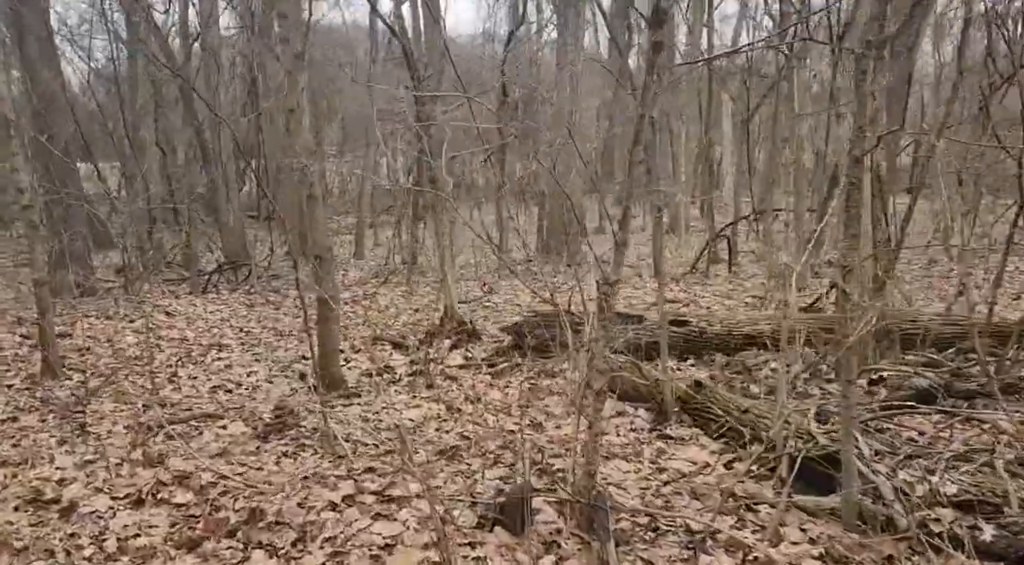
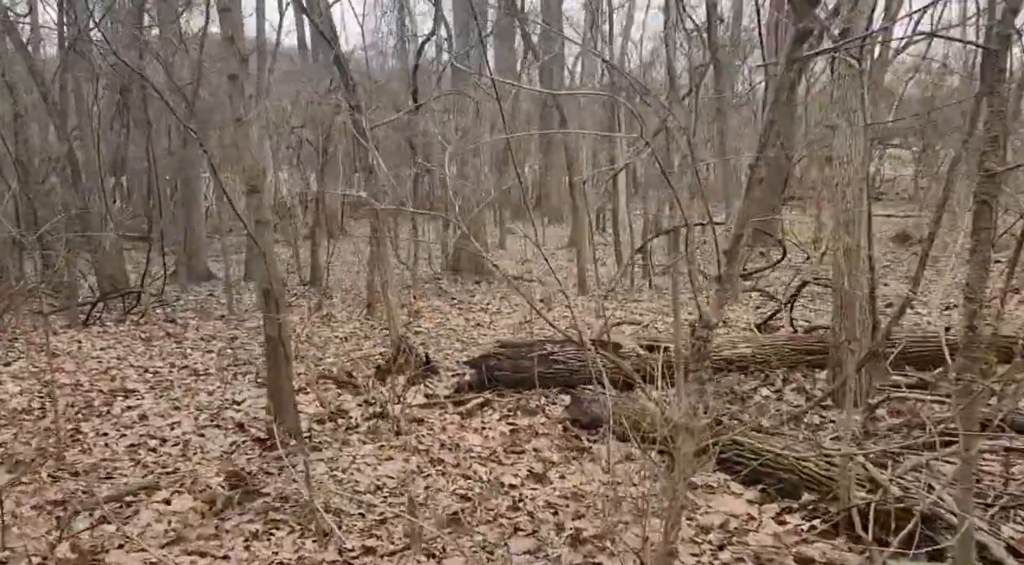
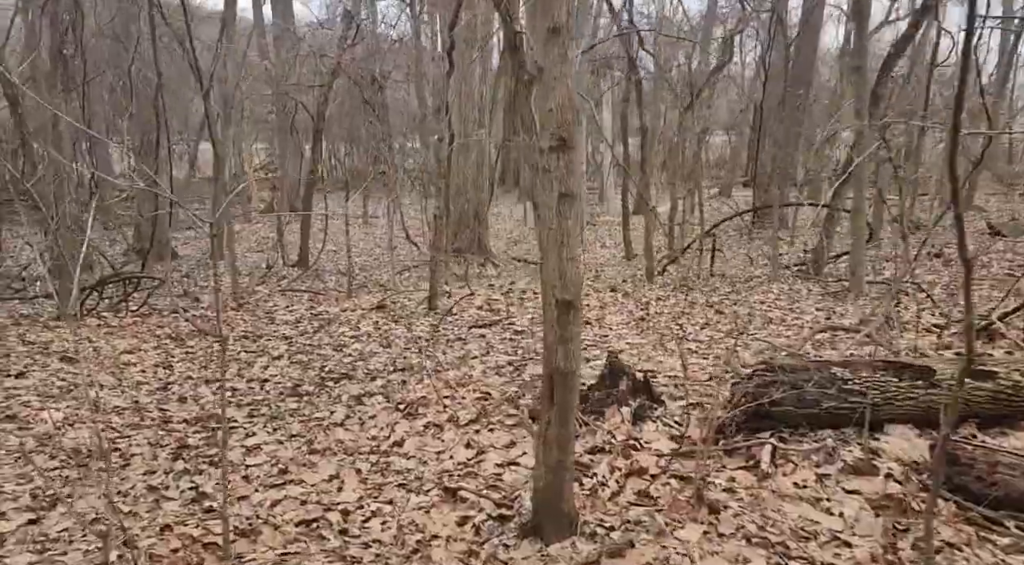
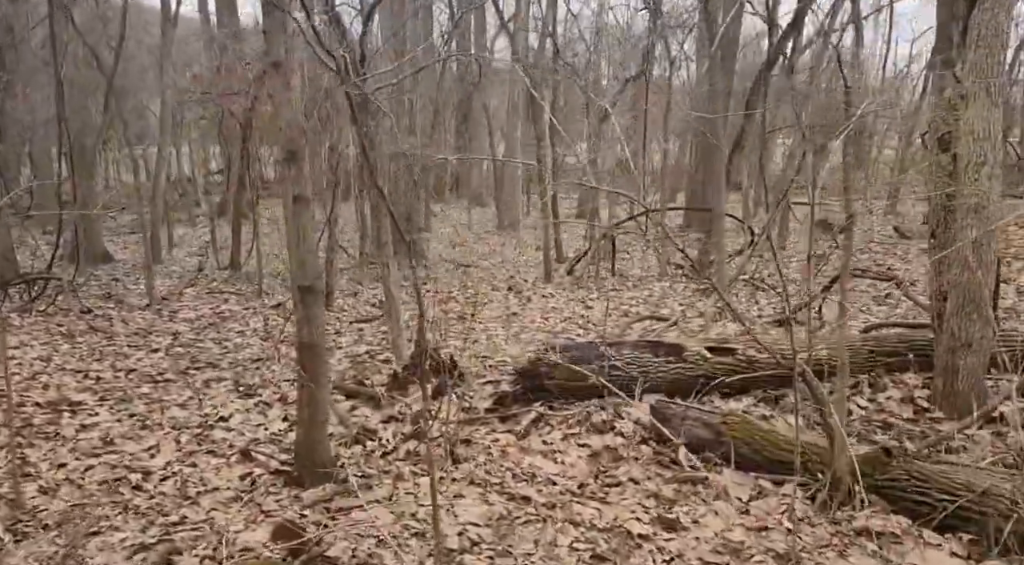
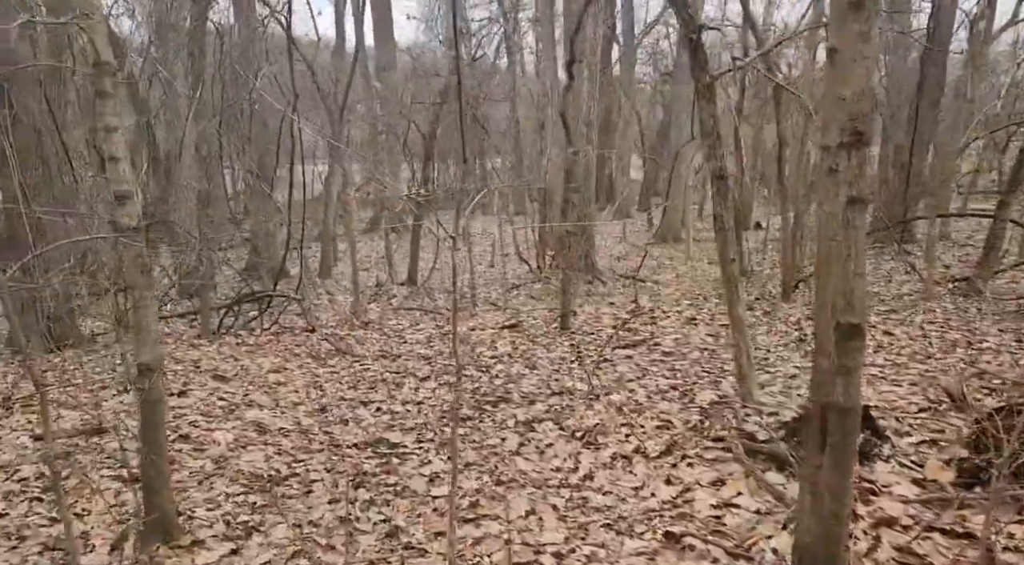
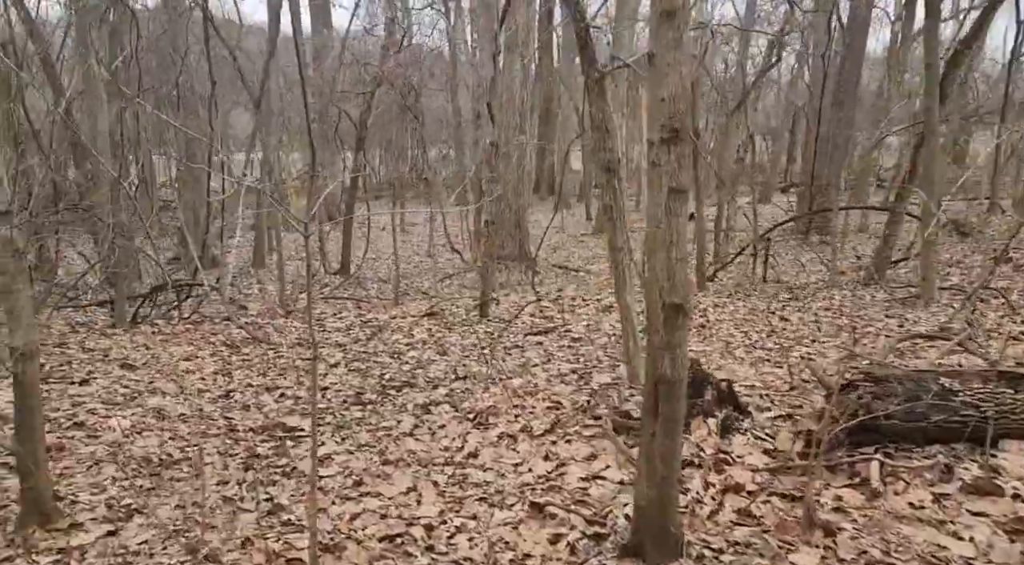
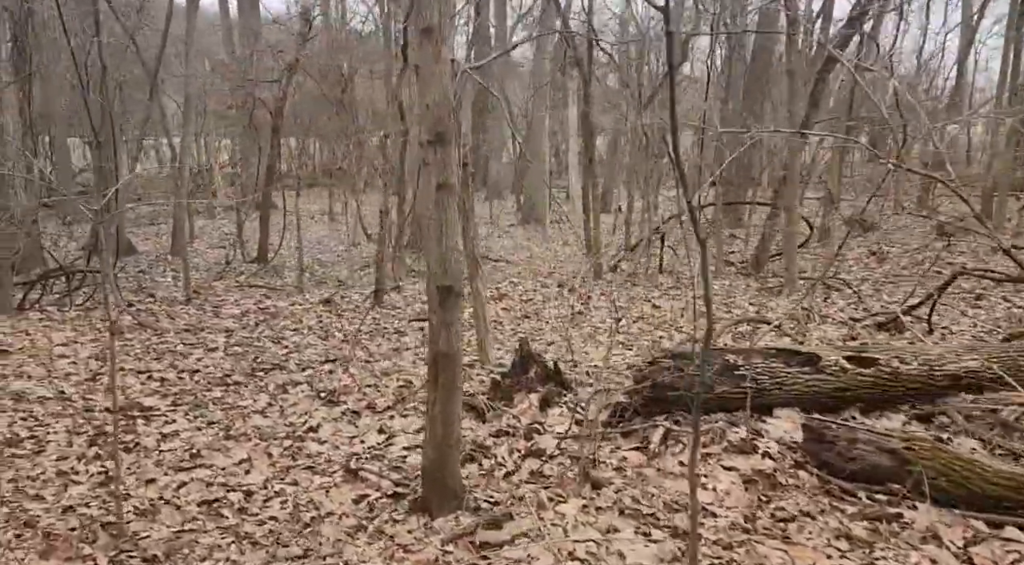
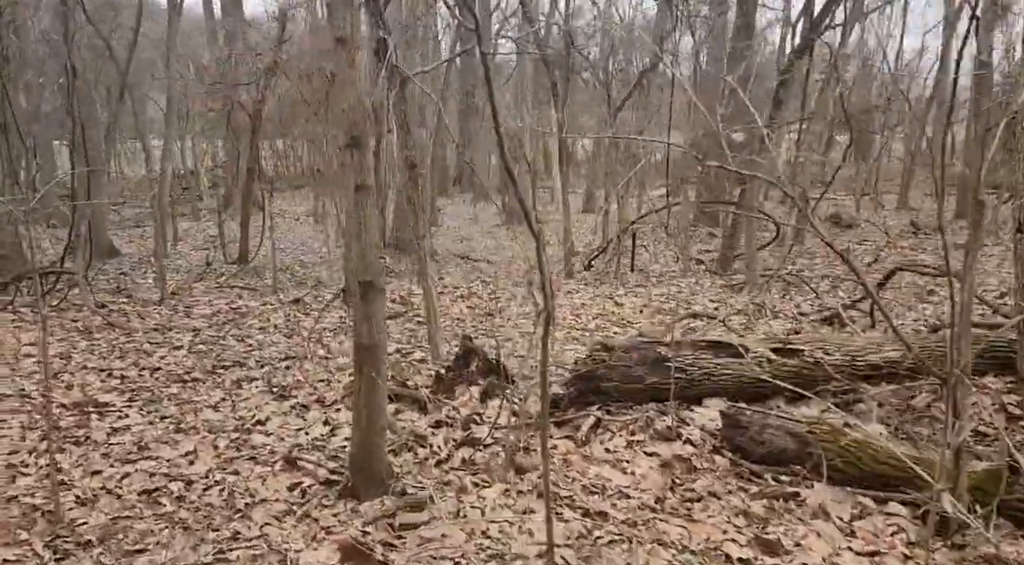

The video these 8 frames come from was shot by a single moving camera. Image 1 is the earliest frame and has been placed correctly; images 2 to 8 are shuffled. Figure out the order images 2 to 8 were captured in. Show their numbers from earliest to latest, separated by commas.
2, 4, 8, 7, 3, 6, 5
